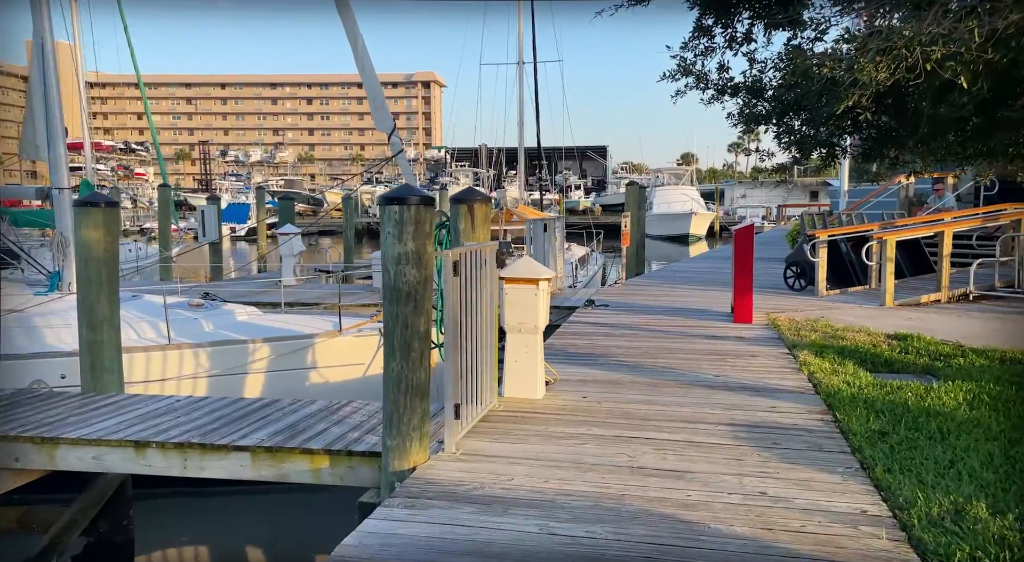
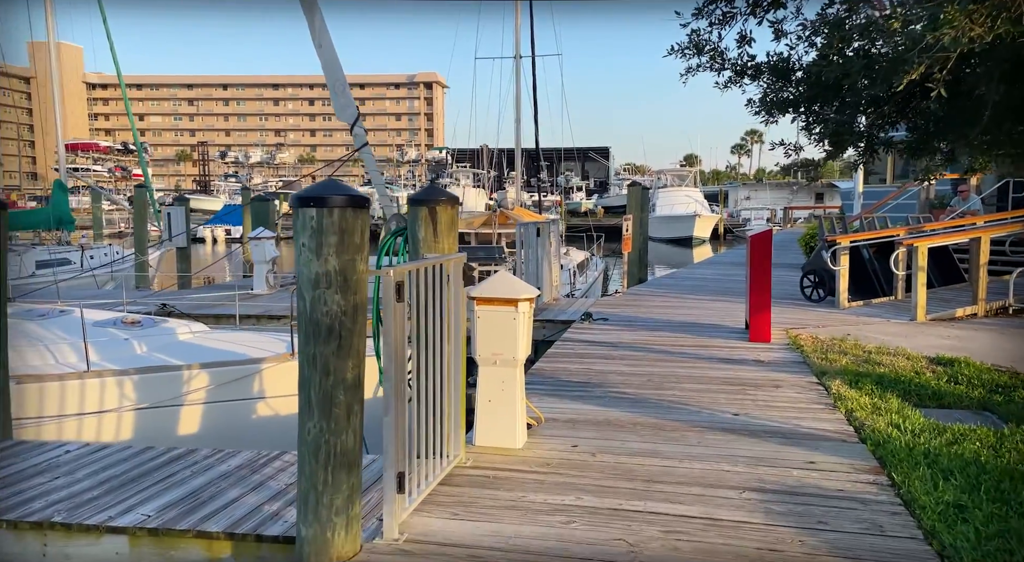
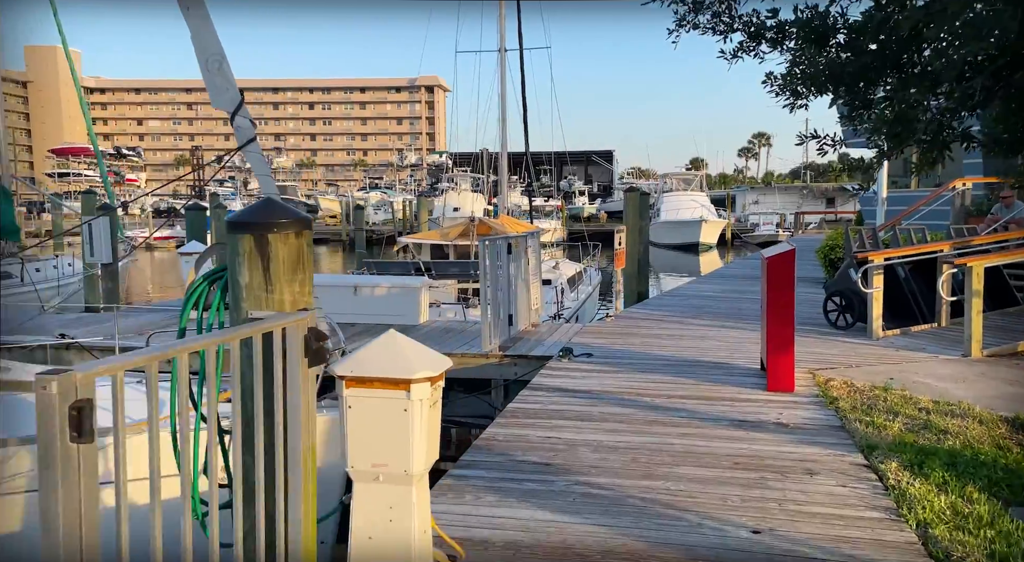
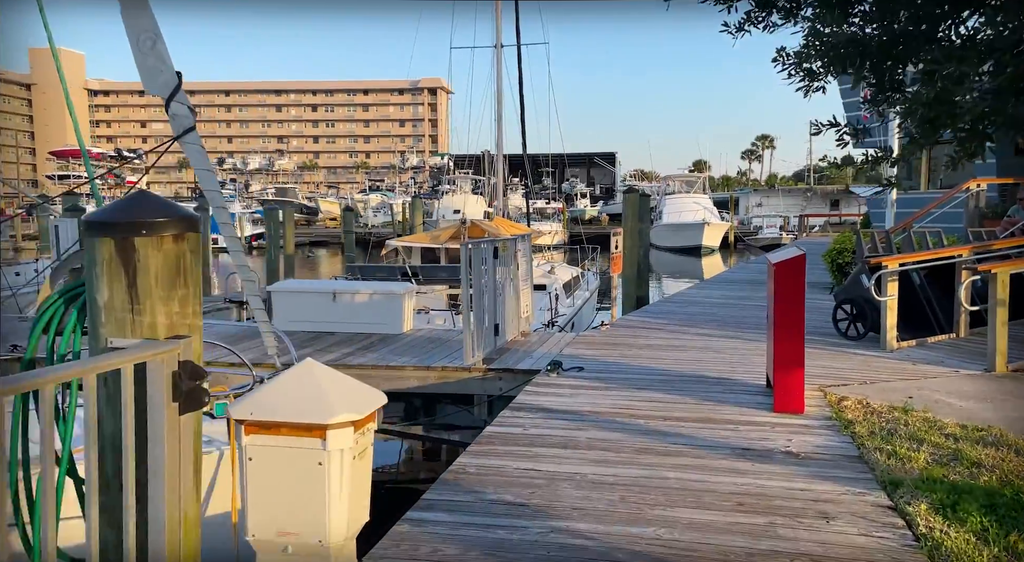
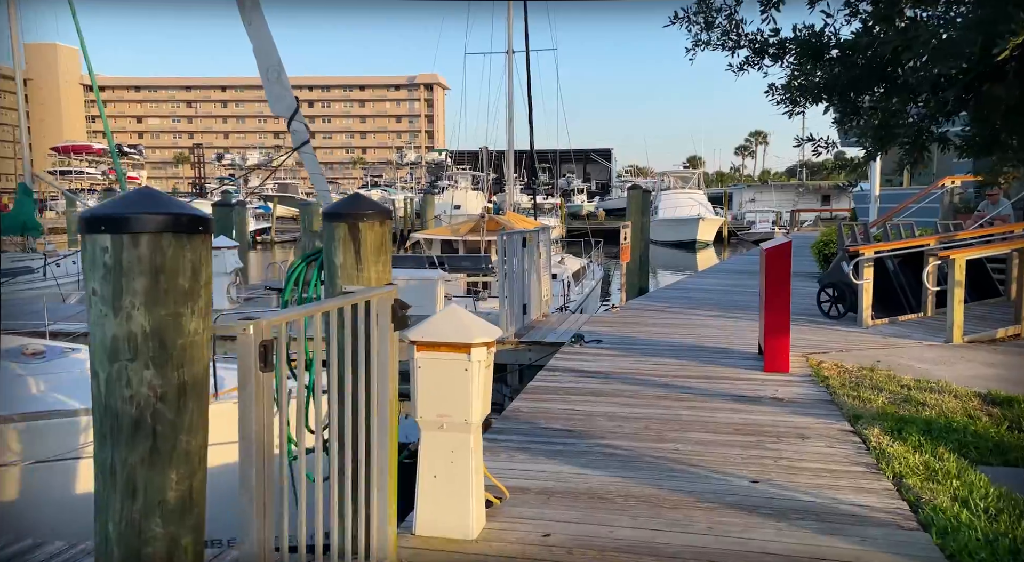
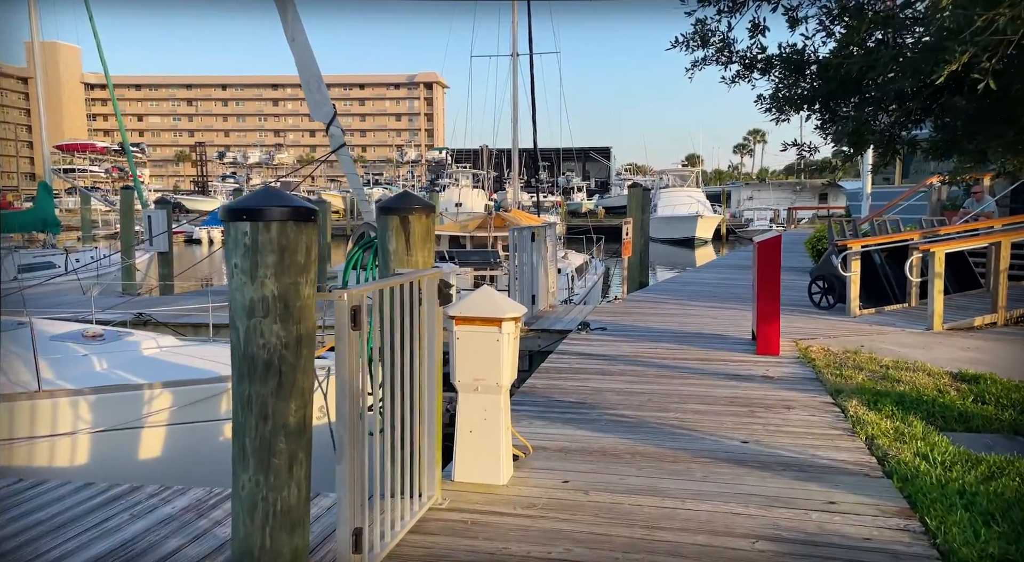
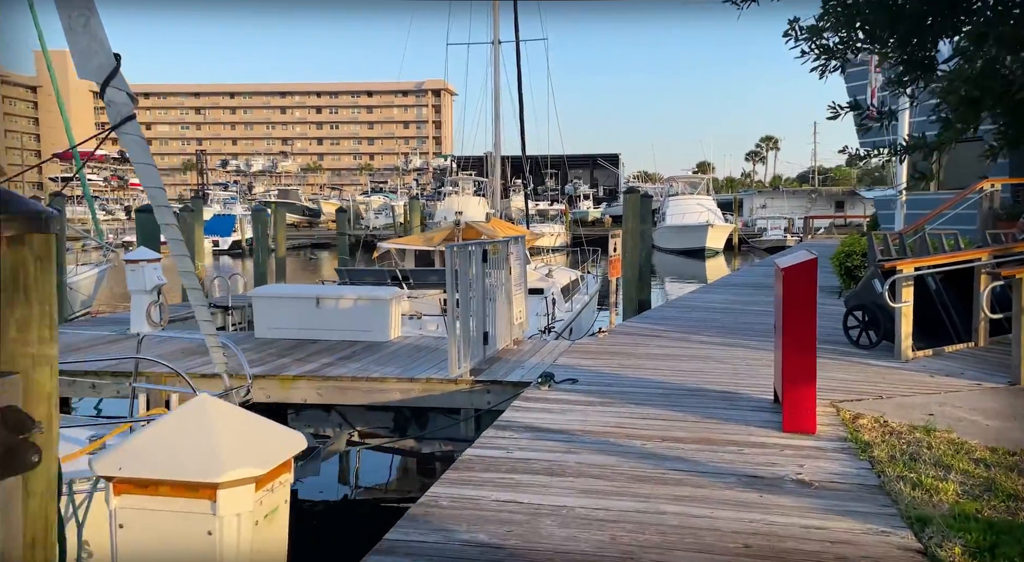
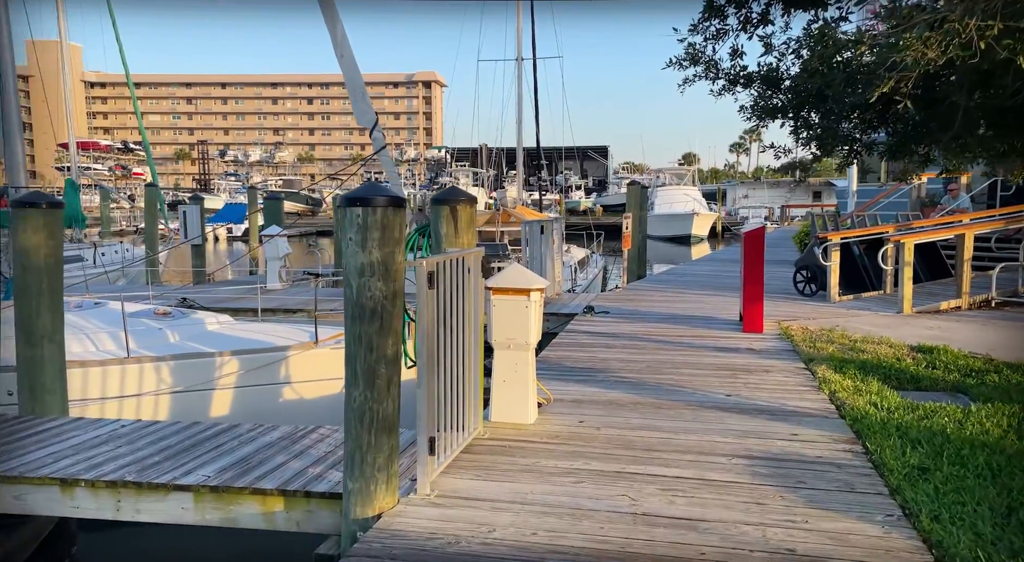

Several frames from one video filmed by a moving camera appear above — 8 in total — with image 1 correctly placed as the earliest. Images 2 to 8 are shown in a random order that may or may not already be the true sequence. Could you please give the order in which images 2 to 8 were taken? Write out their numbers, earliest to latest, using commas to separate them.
8, 2, 6, 5, 3, 4, 7
